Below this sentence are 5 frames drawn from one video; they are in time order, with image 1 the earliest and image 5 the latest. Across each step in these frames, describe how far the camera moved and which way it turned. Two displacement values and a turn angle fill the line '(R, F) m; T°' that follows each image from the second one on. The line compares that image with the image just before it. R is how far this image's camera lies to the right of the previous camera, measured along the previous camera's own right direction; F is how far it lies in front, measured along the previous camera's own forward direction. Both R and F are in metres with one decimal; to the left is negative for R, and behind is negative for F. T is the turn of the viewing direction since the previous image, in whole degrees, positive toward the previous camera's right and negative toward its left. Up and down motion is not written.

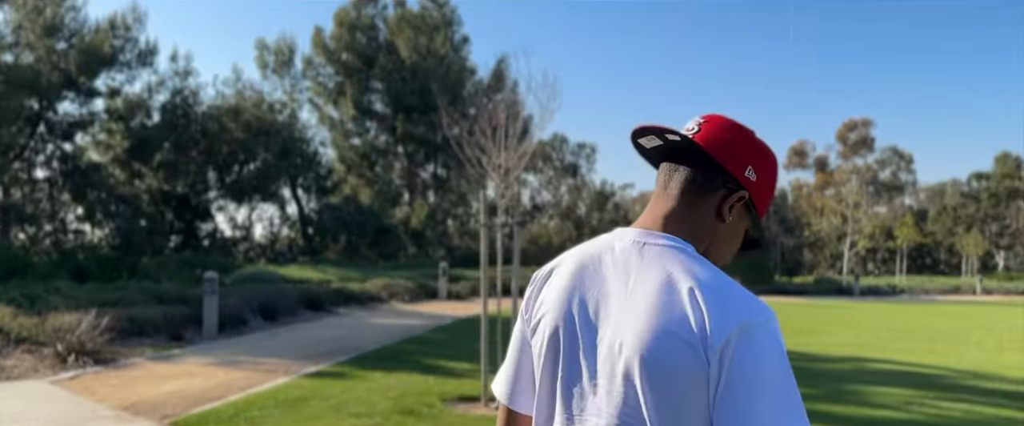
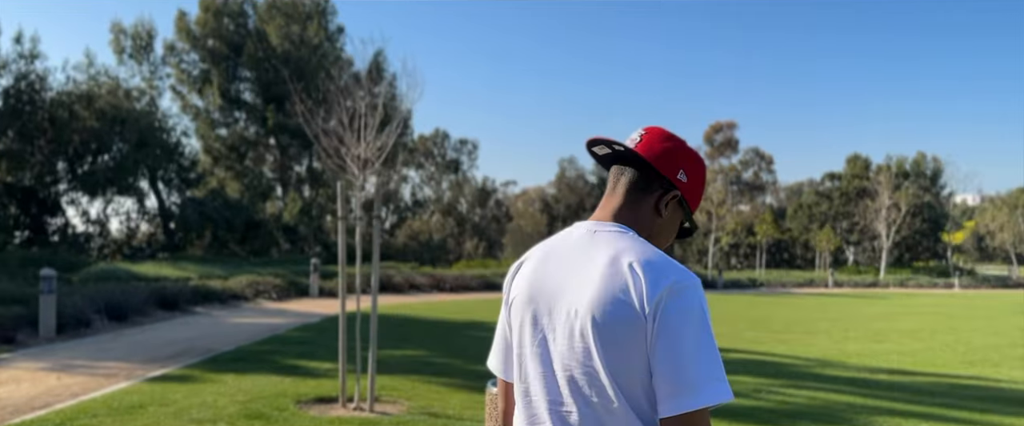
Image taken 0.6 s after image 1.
(+0.2, +0.1) m; +8°
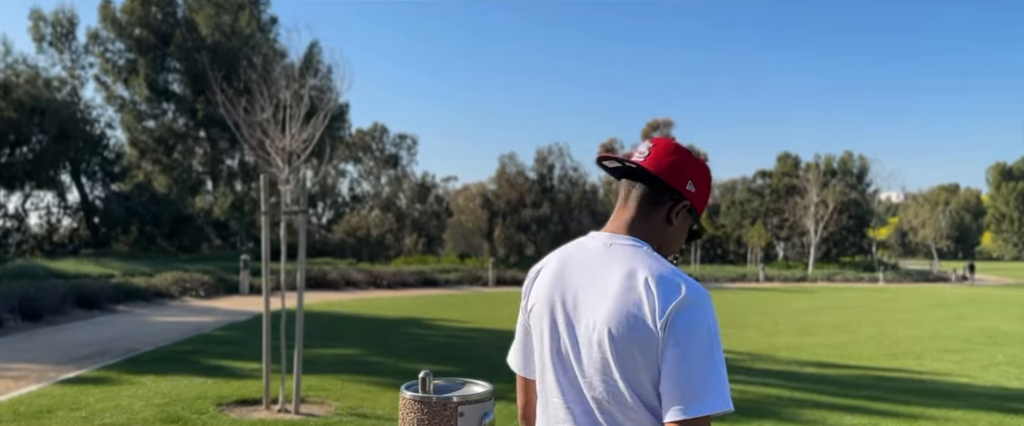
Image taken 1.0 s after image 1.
(+0.1, +0.1) m; +4°
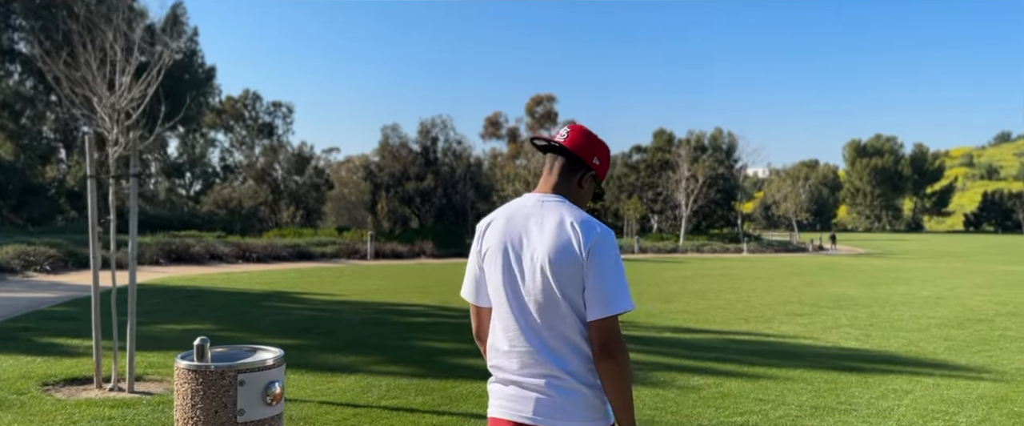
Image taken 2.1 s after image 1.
(+0.3, +0.1) m; +8°
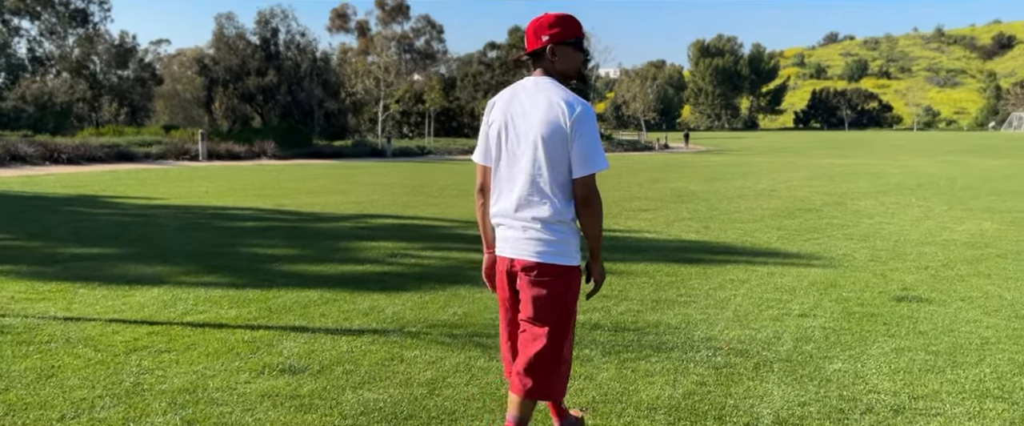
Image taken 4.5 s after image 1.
(+0.2, +0.6) m; +10°
